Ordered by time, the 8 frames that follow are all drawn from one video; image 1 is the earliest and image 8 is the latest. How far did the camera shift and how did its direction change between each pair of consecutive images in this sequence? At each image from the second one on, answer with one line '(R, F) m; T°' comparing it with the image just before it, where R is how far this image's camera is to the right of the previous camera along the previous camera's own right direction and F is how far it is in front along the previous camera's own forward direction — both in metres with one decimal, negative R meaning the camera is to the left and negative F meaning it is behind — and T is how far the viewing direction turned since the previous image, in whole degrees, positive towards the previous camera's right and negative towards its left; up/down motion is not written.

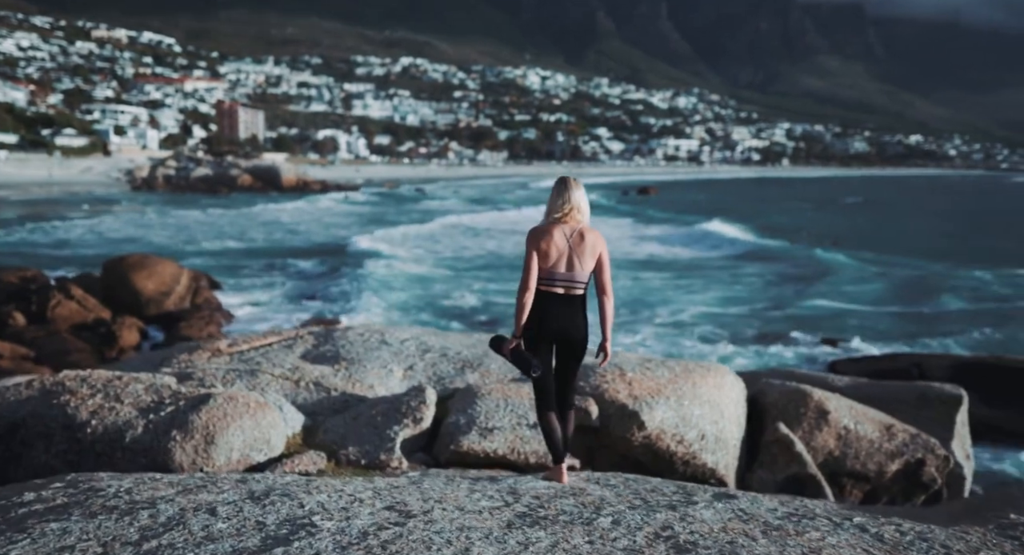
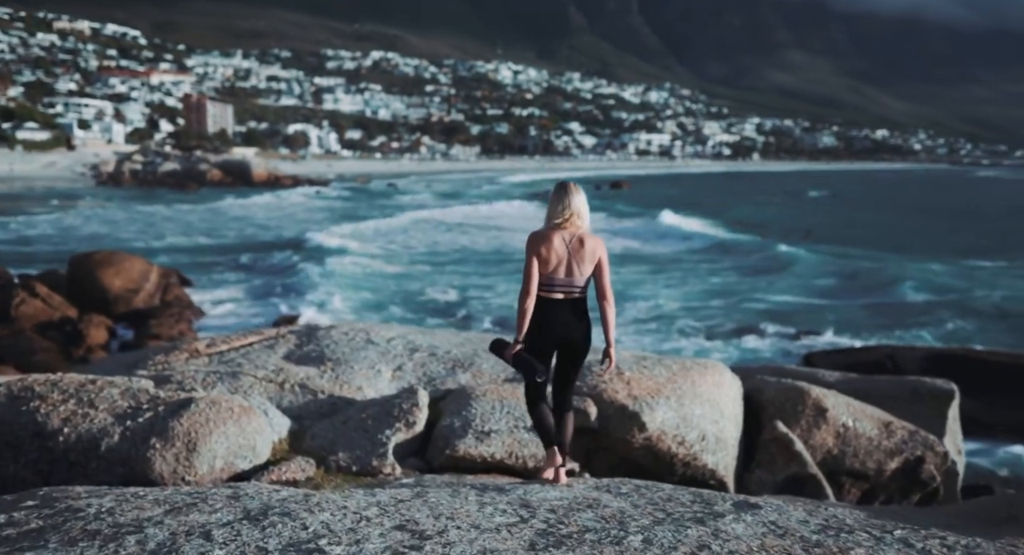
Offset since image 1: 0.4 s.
(-0.1, +0.2) m; +2°
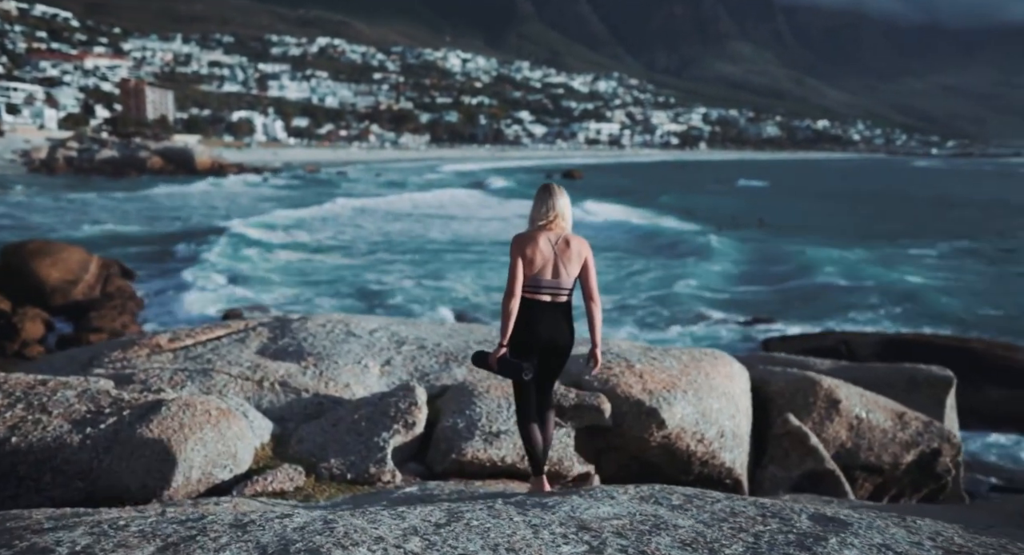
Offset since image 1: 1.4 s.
(-0.3, +0.5) m; +3°
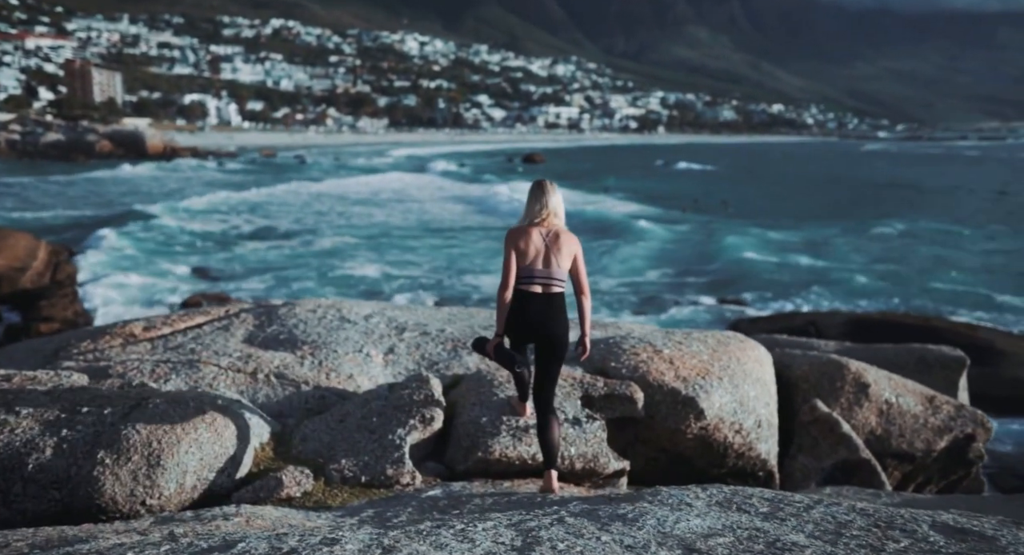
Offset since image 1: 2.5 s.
(-0.3, +0.5) m; +3°
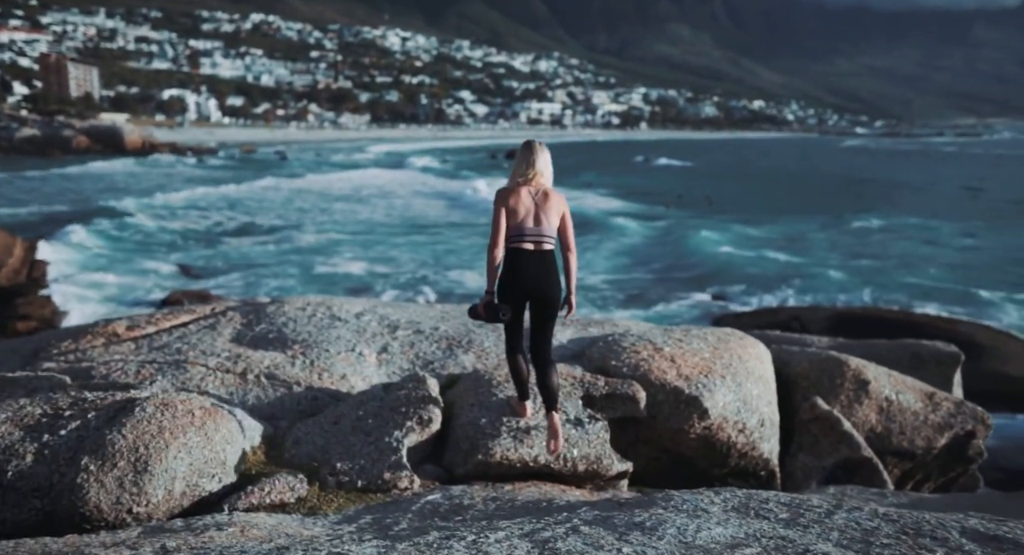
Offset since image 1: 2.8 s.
(-0.1, +0.1) m; +1°
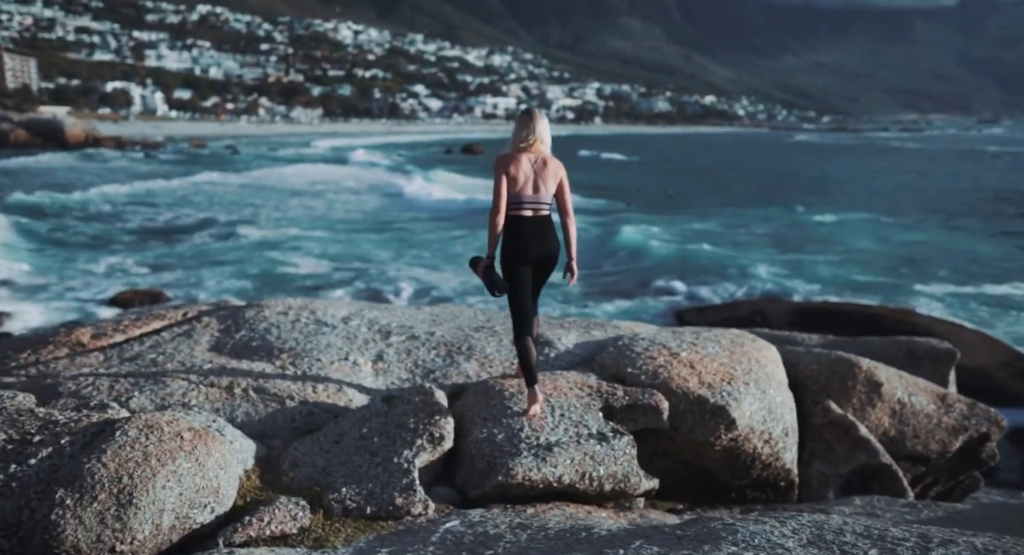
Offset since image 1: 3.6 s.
(-0.3, +0.3) m; +3°
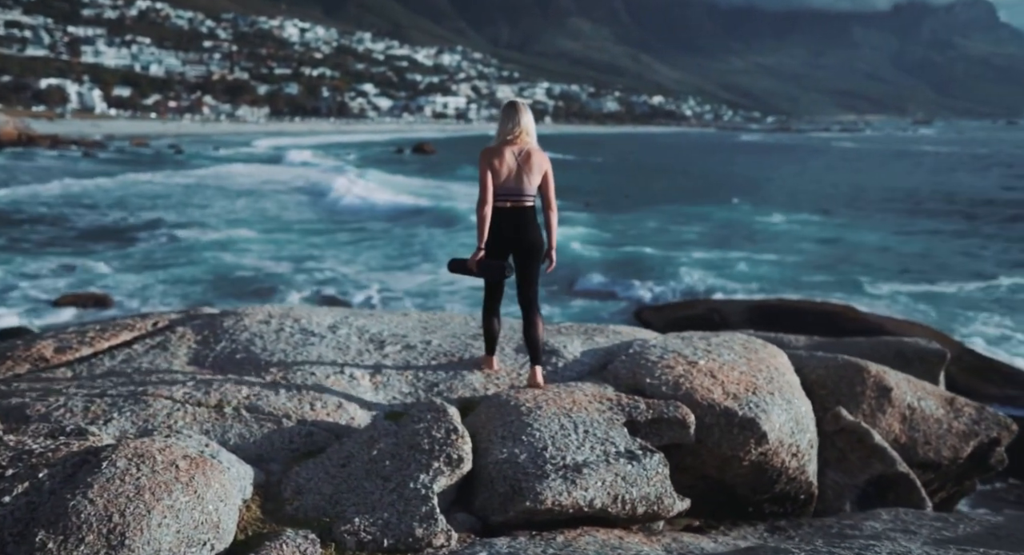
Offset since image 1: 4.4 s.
(-0.3, +0.3) m; +3°
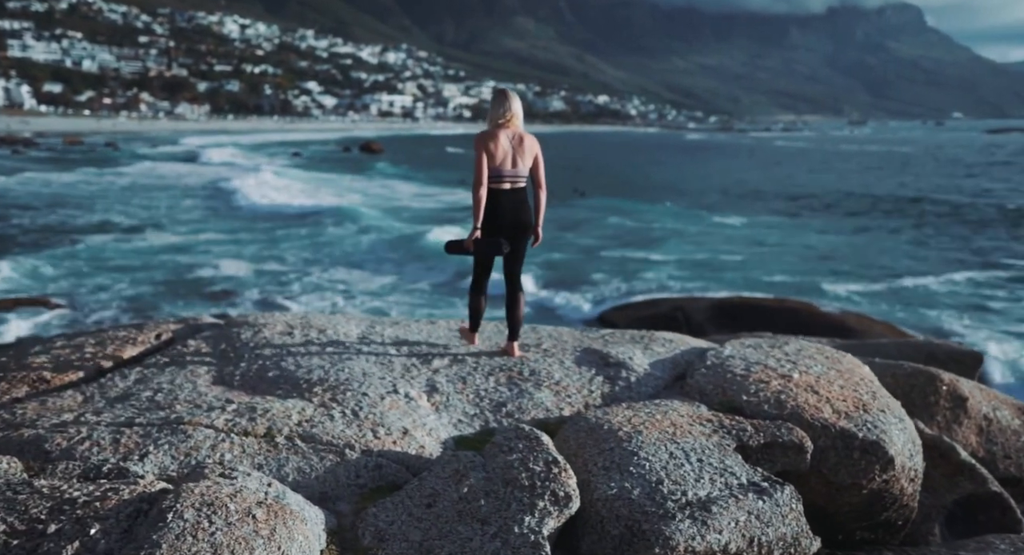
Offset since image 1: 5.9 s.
(-0.5, +0.5) m; +4°
